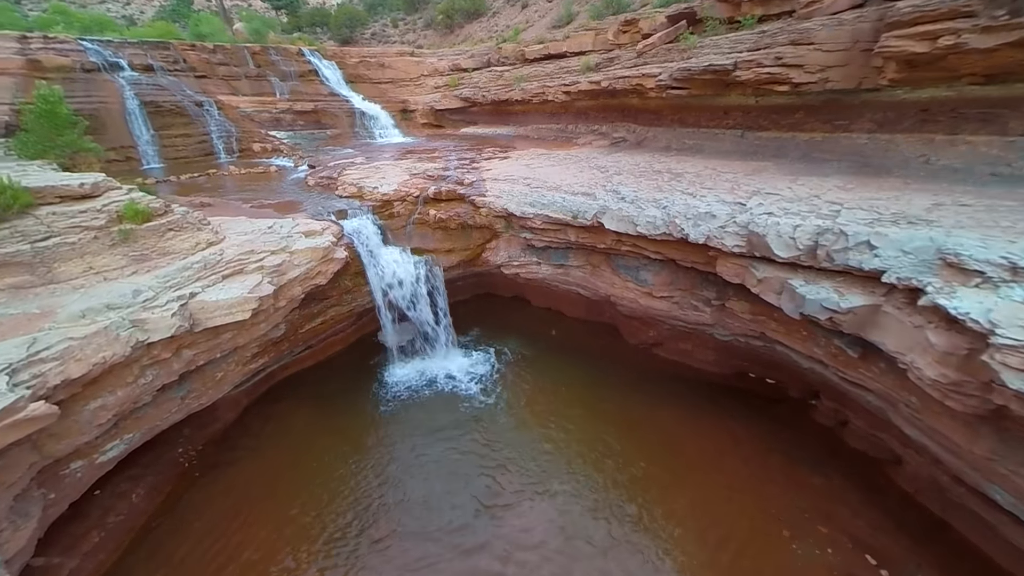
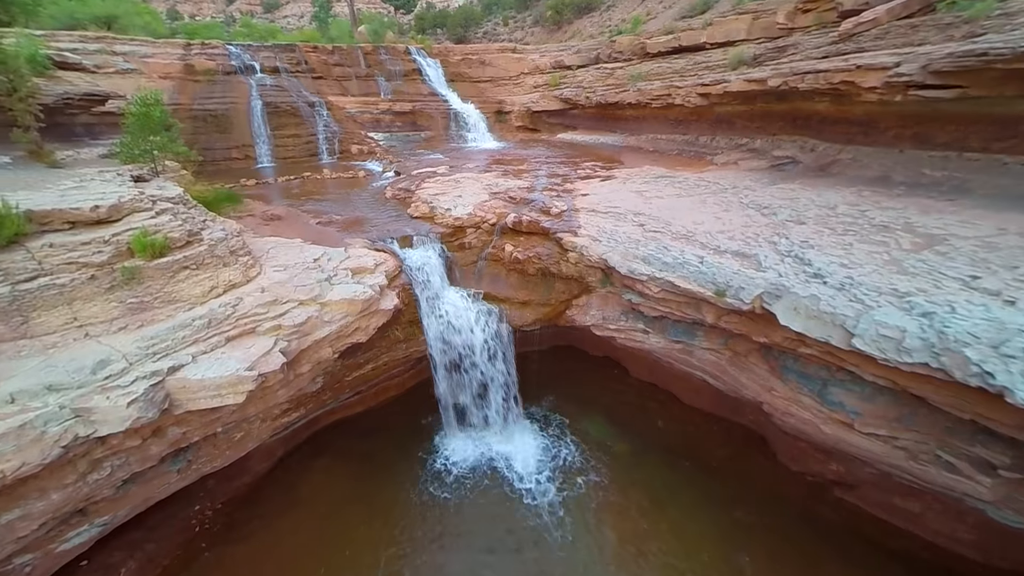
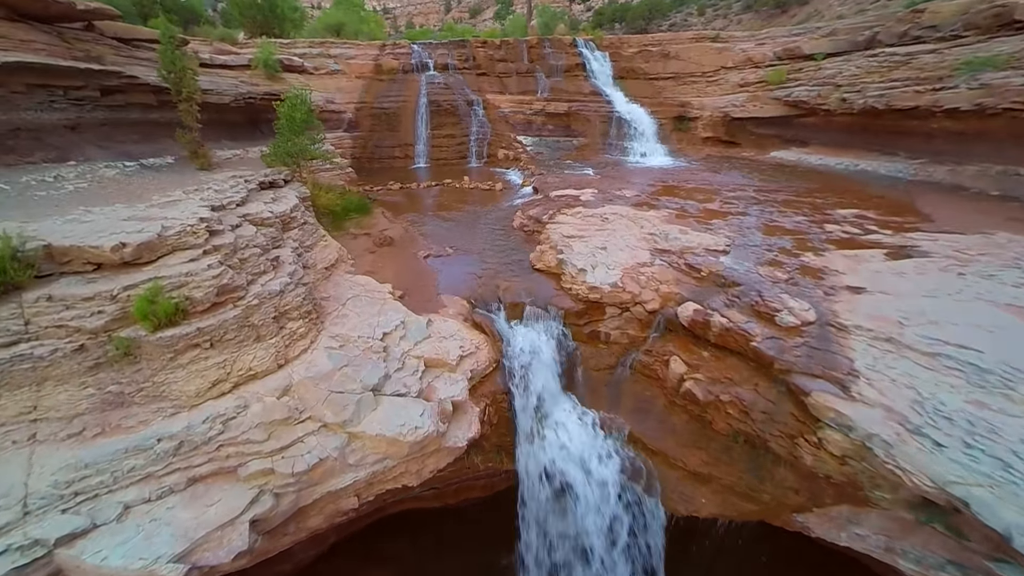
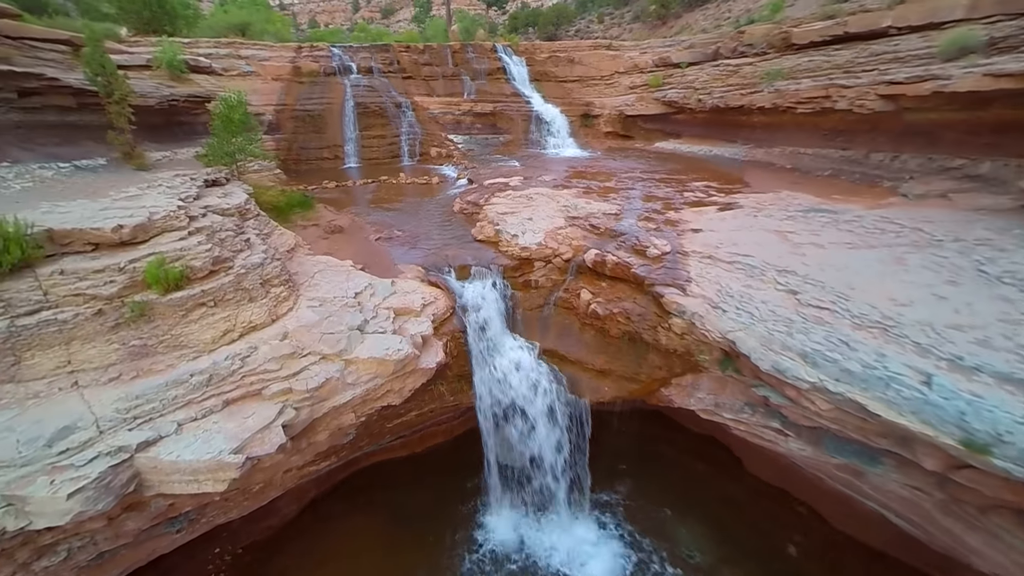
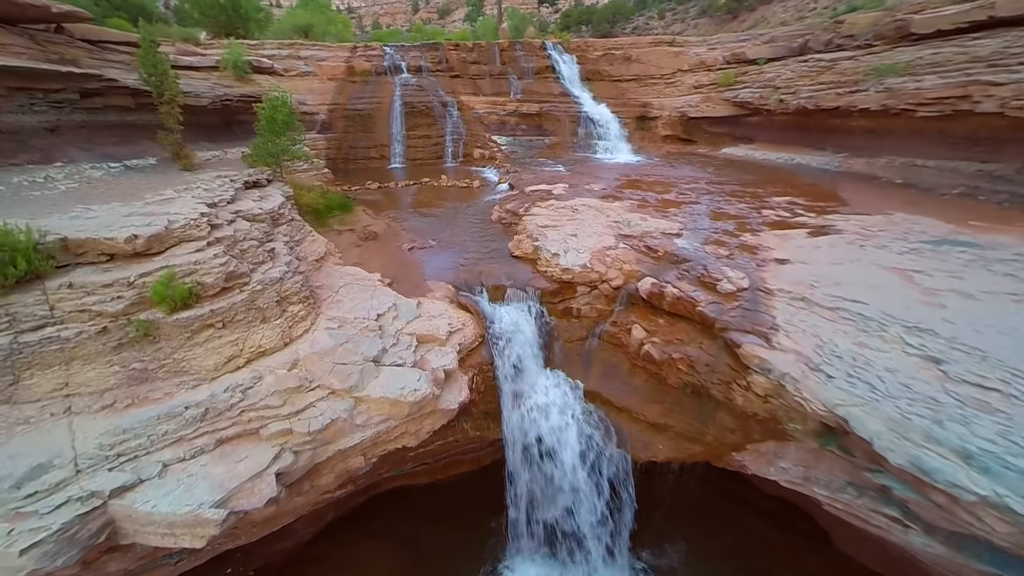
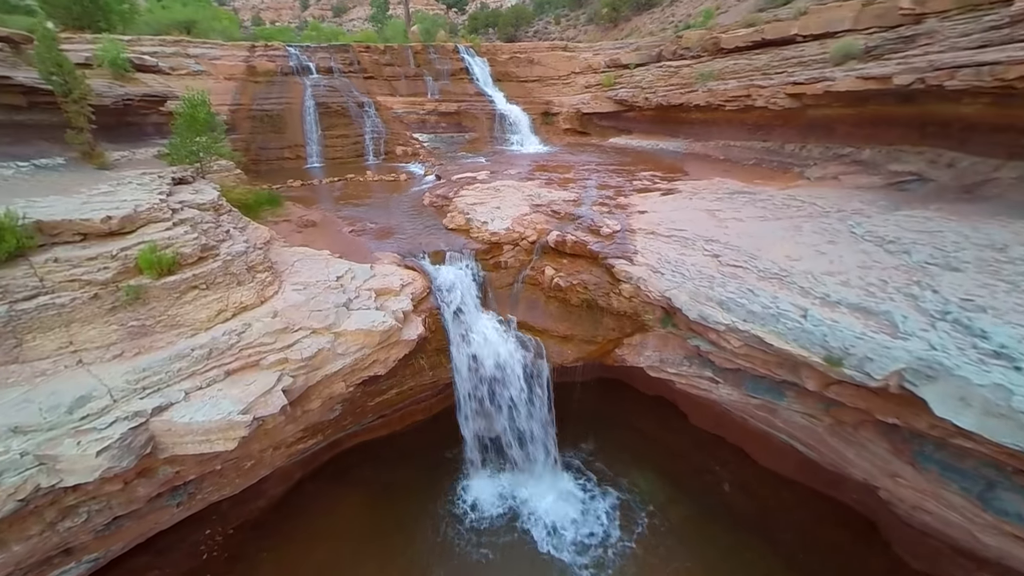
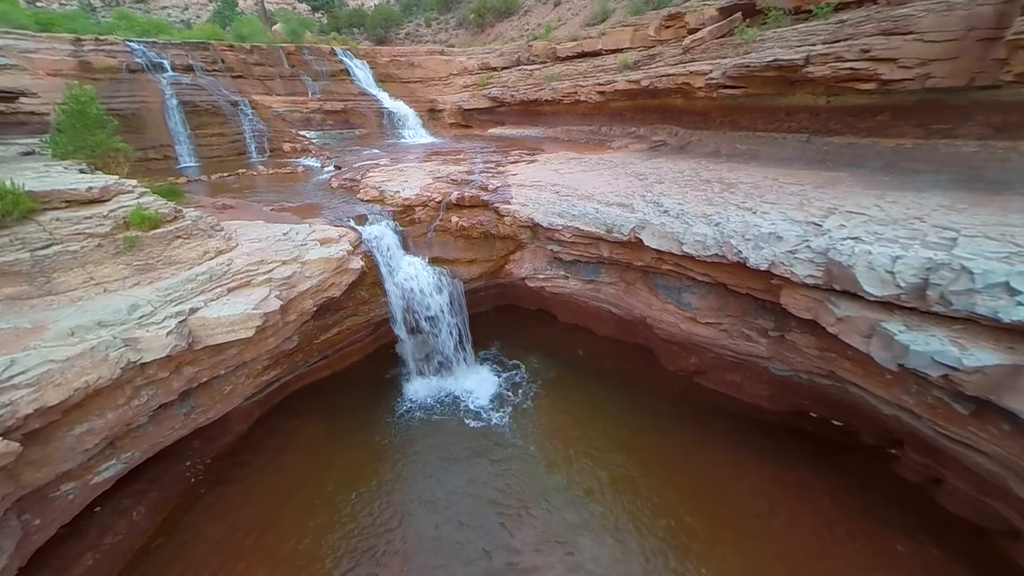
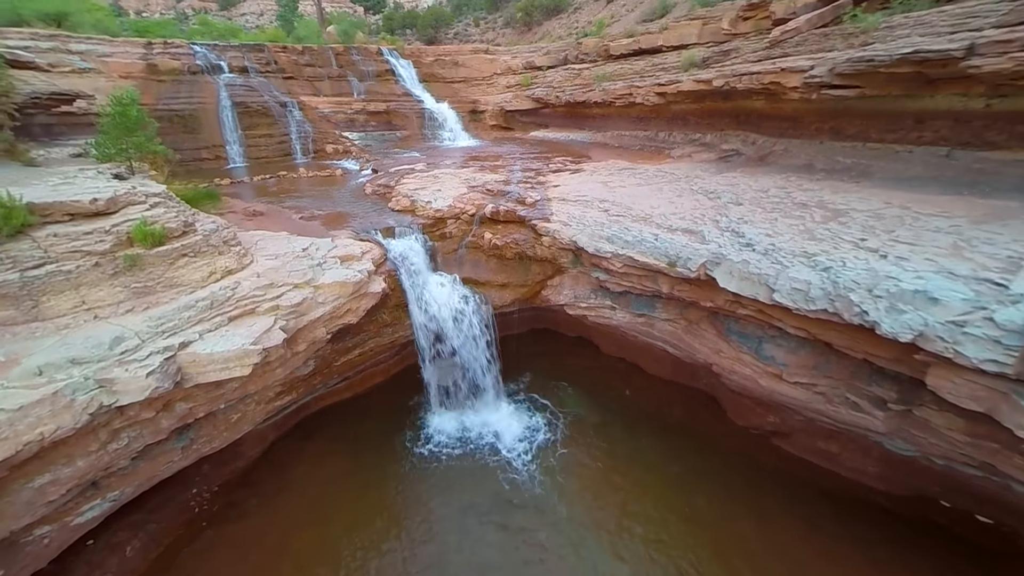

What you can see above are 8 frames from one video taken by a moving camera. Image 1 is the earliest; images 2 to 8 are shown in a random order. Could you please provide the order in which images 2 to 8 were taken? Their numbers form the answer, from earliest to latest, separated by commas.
7, 8, 2, 6, 4, 5, 3
